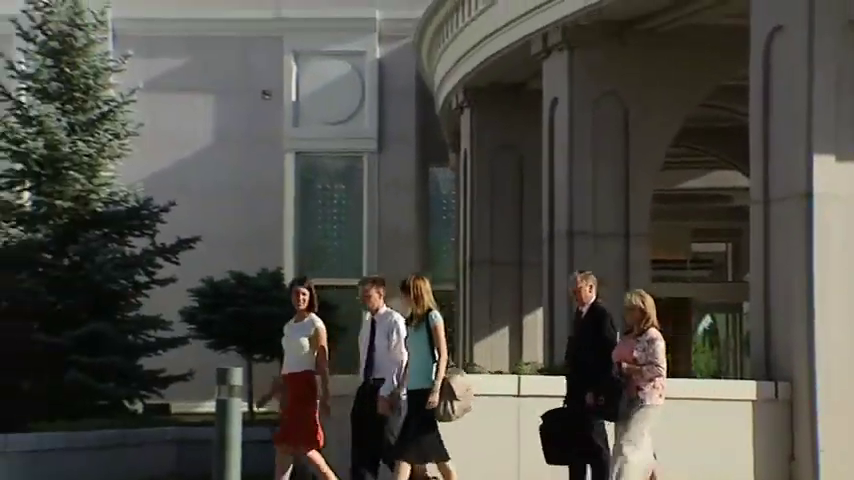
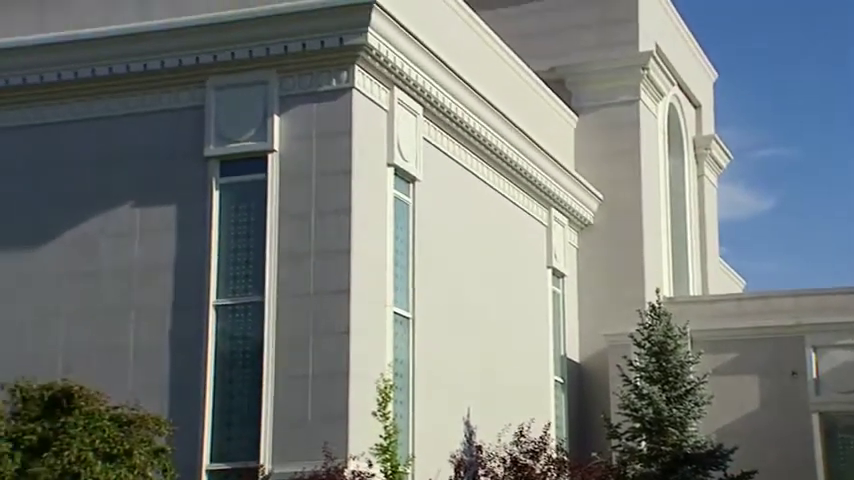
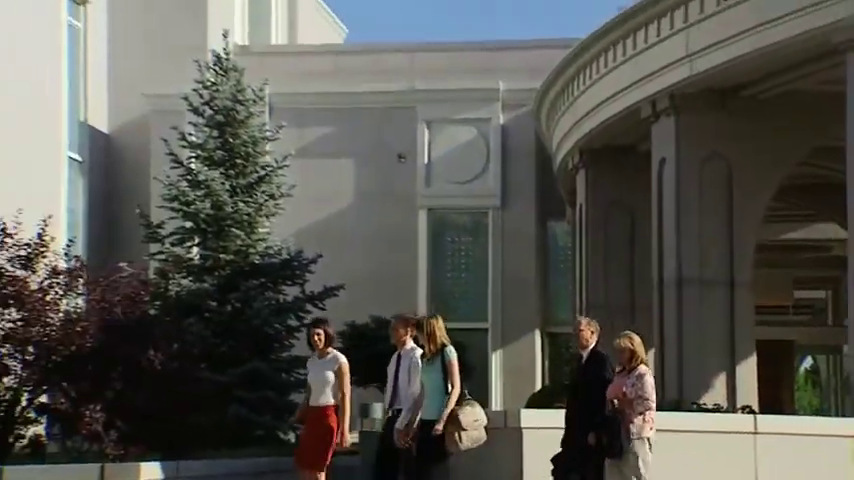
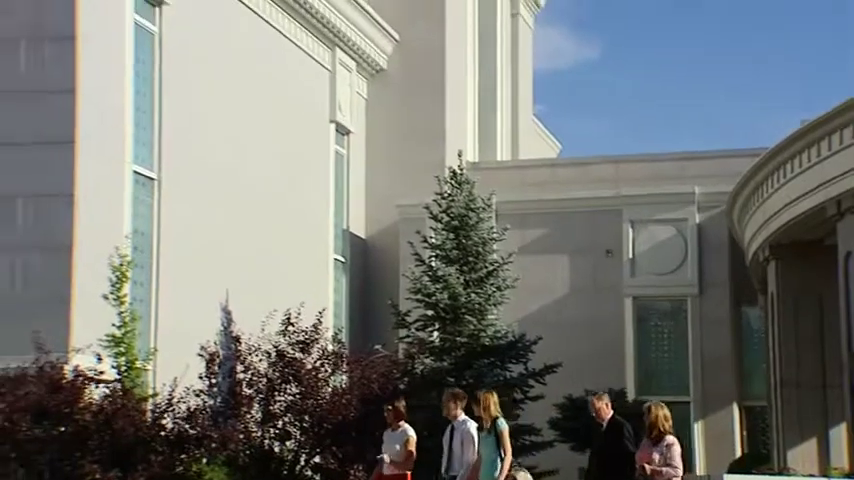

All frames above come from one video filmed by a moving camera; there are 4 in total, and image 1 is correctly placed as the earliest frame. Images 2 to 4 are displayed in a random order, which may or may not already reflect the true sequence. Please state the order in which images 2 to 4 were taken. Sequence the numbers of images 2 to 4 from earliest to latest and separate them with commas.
3, 4, 2
